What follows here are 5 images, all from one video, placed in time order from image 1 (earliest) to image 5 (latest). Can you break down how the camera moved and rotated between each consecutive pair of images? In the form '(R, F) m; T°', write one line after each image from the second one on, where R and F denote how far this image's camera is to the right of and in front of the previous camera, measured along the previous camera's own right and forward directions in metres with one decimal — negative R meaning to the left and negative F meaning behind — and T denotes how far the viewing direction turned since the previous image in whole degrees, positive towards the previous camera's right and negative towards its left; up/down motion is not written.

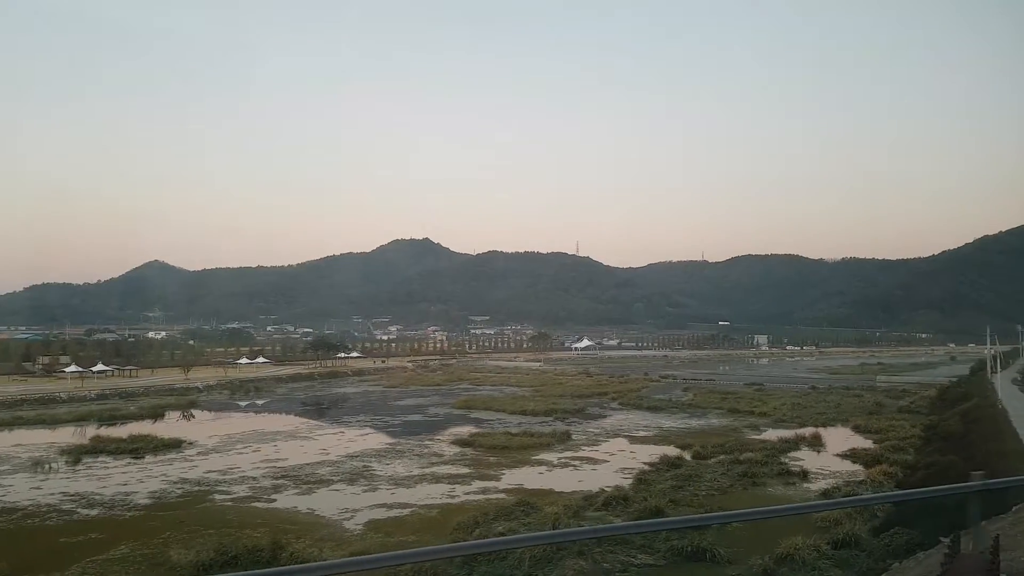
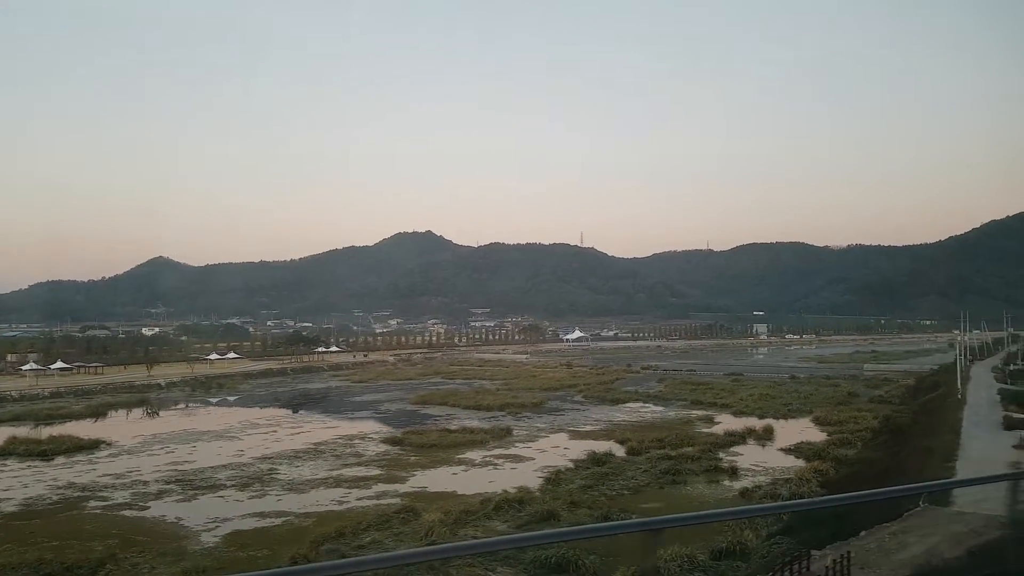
(+2.1, +0.9) m; -1°
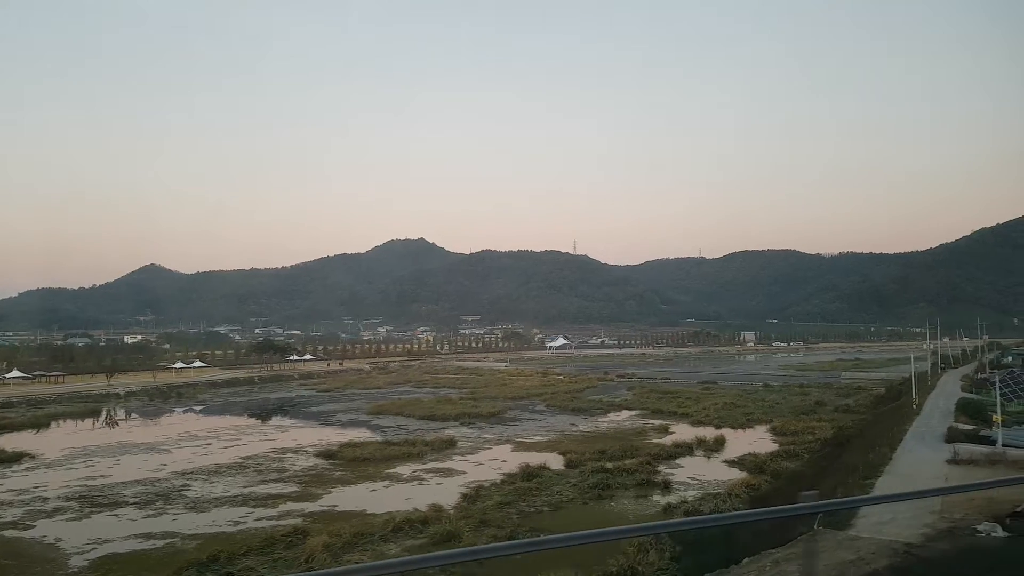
(+1.5, +0.6) m; 0°
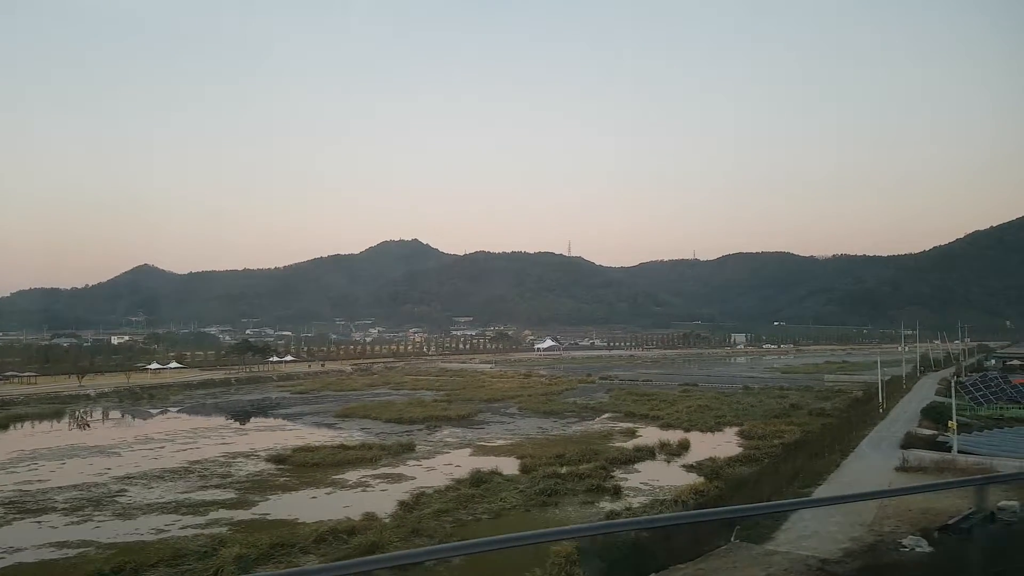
(+1.0, +0.4) m; 0°
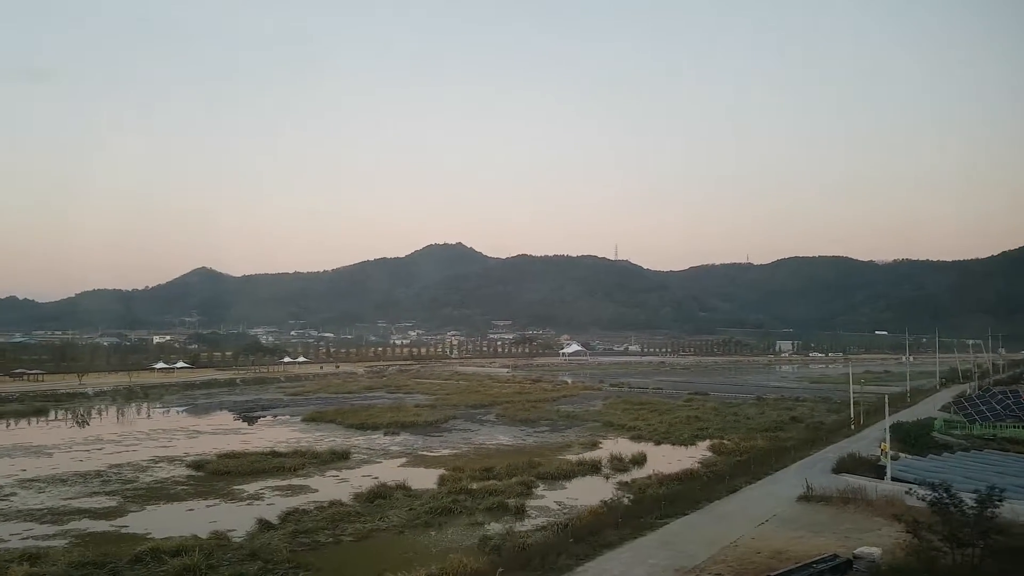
(+2.9, +1.2) m; -4°
